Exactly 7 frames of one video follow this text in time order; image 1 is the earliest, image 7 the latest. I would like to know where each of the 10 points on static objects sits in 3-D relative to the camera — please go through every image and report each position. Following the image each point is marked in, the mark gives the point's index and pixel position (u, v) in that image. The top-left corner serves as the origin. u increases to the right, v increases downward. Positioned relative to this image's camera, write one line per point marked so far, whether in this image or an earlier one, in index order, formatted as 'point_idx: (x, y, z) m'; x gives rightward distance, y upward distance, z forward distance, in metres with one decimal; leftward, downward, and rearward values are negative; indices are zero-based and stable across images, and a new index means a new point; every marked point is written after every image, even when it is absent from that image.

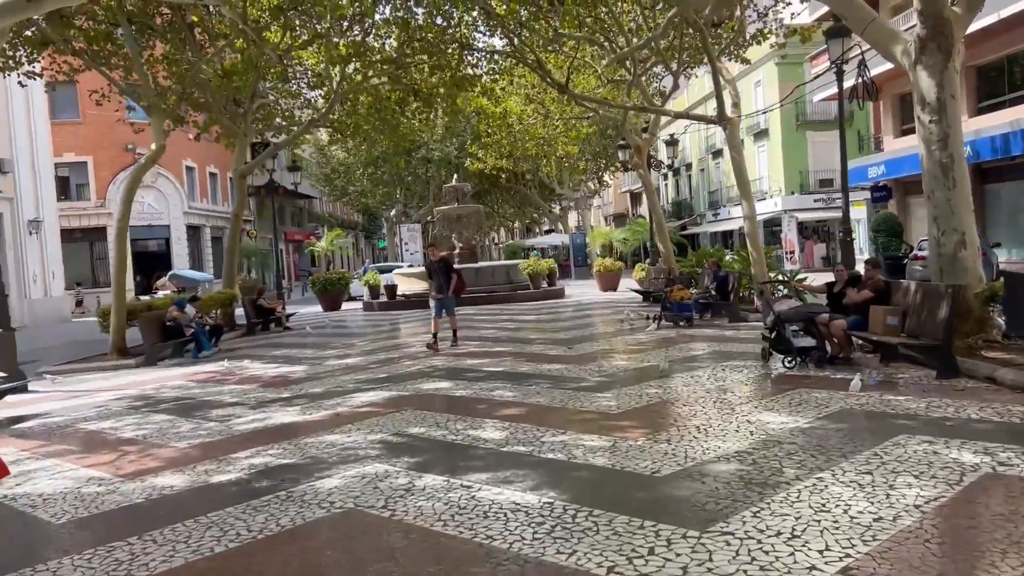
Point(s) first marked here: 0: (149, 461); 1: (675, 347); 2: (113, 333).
0: (-2.3, -1.1, +5.4) m
1: (+1.9, -0.7, +9.5) m
2: (-5.8, -0.6, +12.1) m
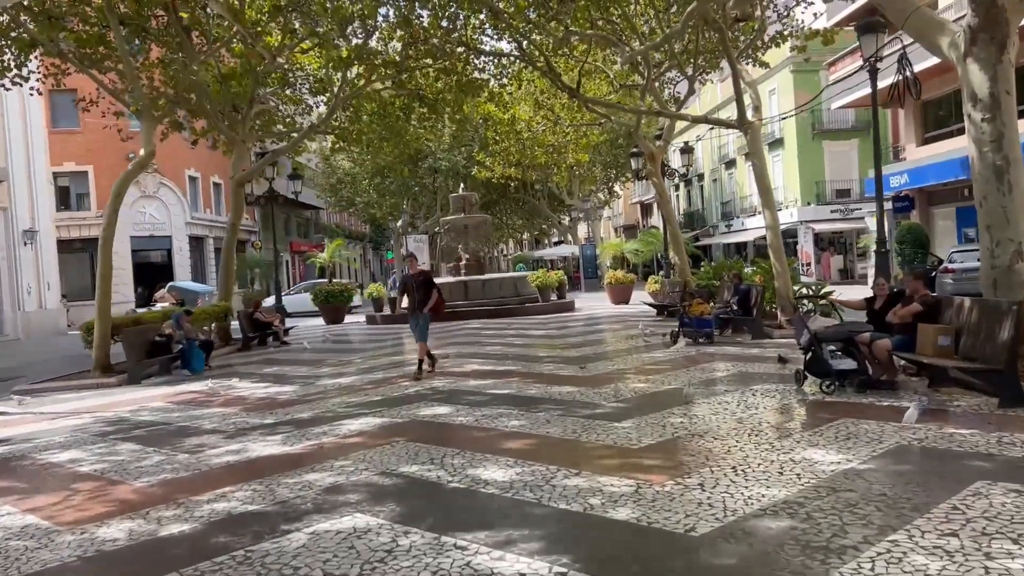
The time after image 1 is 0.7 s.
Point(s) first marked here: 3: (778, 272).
0: (-2.3, -1.2, +4.6) m
1: (+1.9, -0.8, +8.8) m
2: (-5.7, -0.8, +11.5) m
3: (+3.8, +0.2, +11.9) m
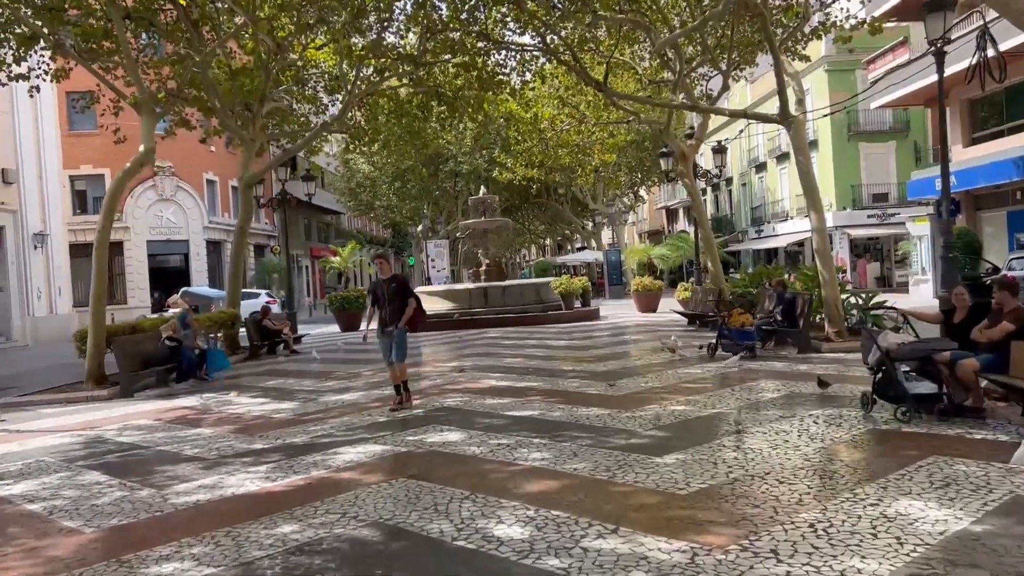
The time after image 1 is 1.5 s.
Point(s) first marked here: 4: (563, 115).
0: (-2.2, -1.2, +3.8) m
1: (+2.1, -0.9, +7.8) m
2: (-5.4, -0.9, +10.7) m
3: (+4.0, +0.1, +10.9) m
4: (+1.1, +3.8, +18.6) m
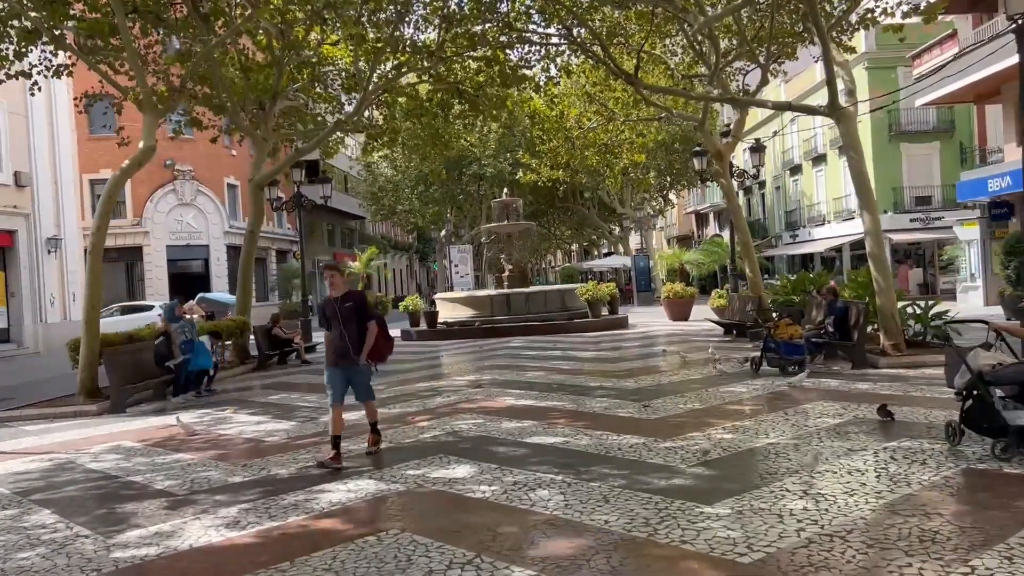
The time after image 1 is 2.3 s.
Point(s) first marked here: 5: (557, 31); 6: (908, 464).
0: (-2.1, -1.3, +3.0) m
1: (+2.3, -1.0, +6.9) m
2: (-5.1, -1.0, +10.0) m
3: (+4.3, 0.0, +9.9) m
4: (+1.7, +3.7, +17.7) m
5: (+0.8, +4.4, +14.5) m
6: (+2.3, -1.0, +4.8) m
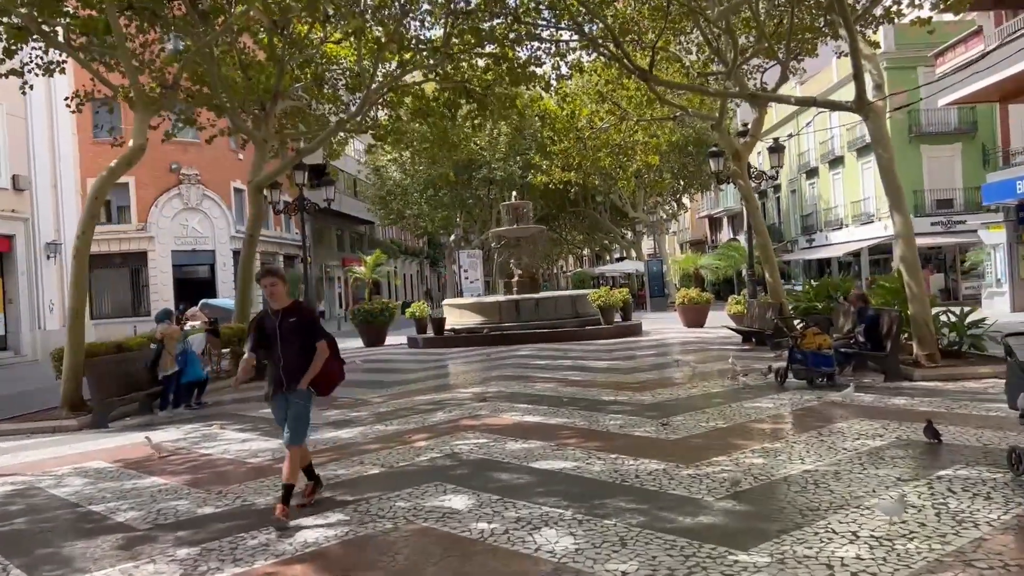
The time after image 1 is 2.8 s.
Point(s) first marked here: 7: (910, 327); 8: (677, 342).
0: (-2.2, -1.3, +2.4) m
1: (+2.3, -1.0, +6.2) m
2: (-5.0, -1.0, +9.5) m
3: (+4.4, 0.0, +9.3) m
4: (+1.8, +3.6, +17.1) m
5: (+0.9, +4.3, +13.9) m
6: (+2.3, -1.0, +4.2) m
7: (+4.5, -0.4, +9.4) m
8: (+3.1, -1.0, +15.6) m
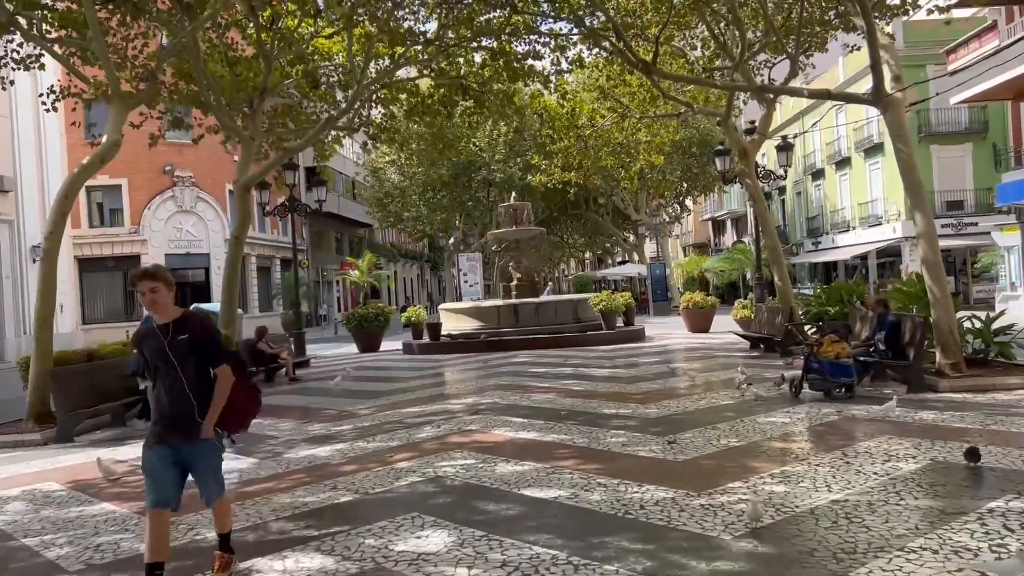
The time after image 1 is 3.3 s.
0: (-2.2, -1.3, +1.8) m
1: (+2.3, -1.1, +5.6) m
2: (-5.1, -1.1, +8.9) m
3: (+4.3, -0.1, +8.7) m
4: (+1.8, +3.5, +16.5) m
5: (+0.9, +4.3, +13.4) m
6: (+2.2, -1.1, +3.6) m
7: (+4.4, -0.5, +8.8) m
8: (+3.0, -1.1, +15.0) m
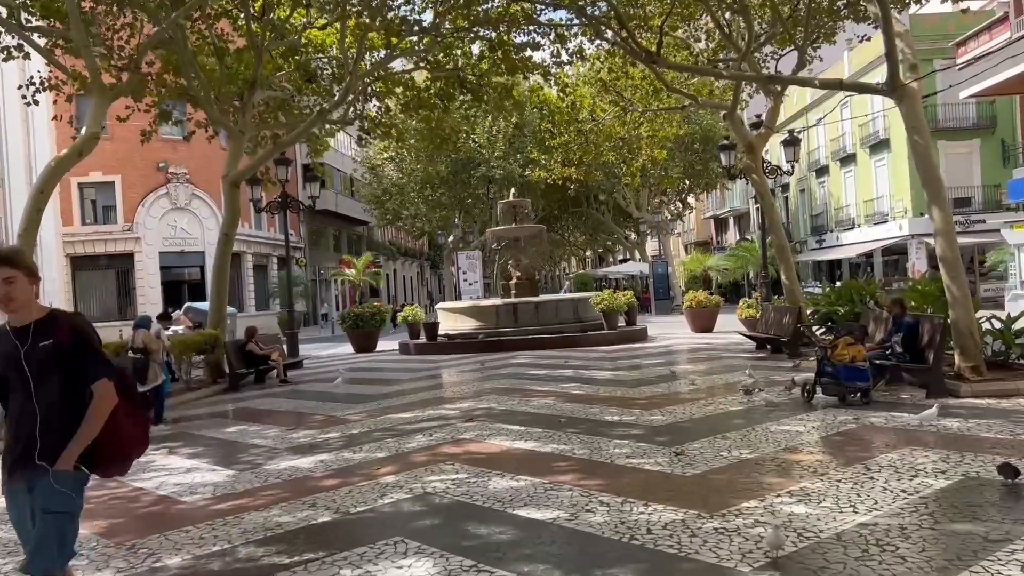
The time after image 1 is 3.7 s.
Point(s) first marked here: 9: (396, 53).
0: (-2.3, -1.3, +1.4) m
1: (+2.3, -1.1, +5.2) m
2: (-5.1, -1.1, +8.5) m
3: (+4.3, -0.1, +8.3) m
4: (+1.8, +3.5, +16.1) m
5: (+0.8, +4.3, +12.9) m
6: (+2.2, -1.1, +3.2) m
7: (+4.4, -0.5, +8.4) m
8: (+3.0, -1.1, +14.6) m
9: (-1.9, +3.9, +14.0) m
